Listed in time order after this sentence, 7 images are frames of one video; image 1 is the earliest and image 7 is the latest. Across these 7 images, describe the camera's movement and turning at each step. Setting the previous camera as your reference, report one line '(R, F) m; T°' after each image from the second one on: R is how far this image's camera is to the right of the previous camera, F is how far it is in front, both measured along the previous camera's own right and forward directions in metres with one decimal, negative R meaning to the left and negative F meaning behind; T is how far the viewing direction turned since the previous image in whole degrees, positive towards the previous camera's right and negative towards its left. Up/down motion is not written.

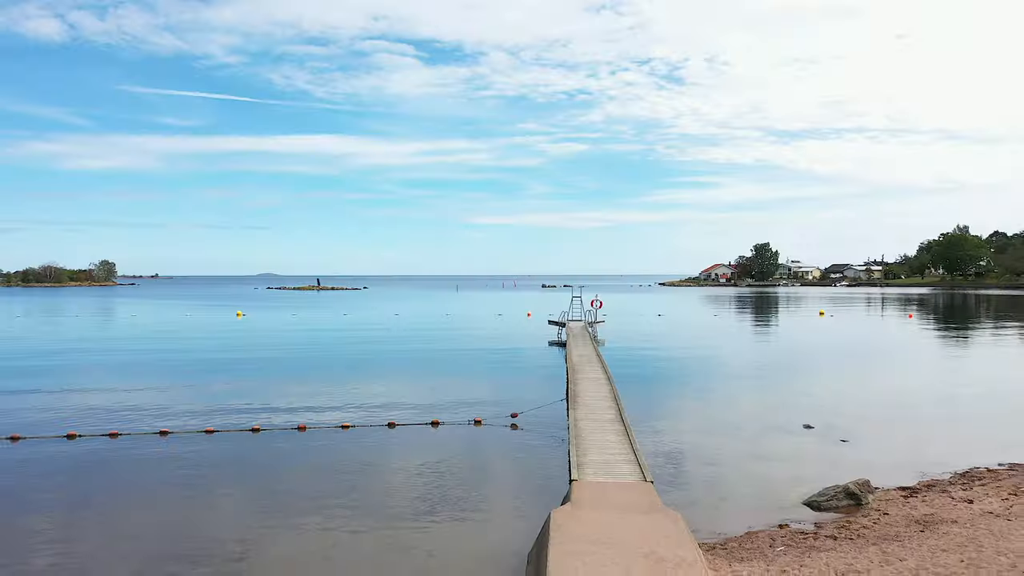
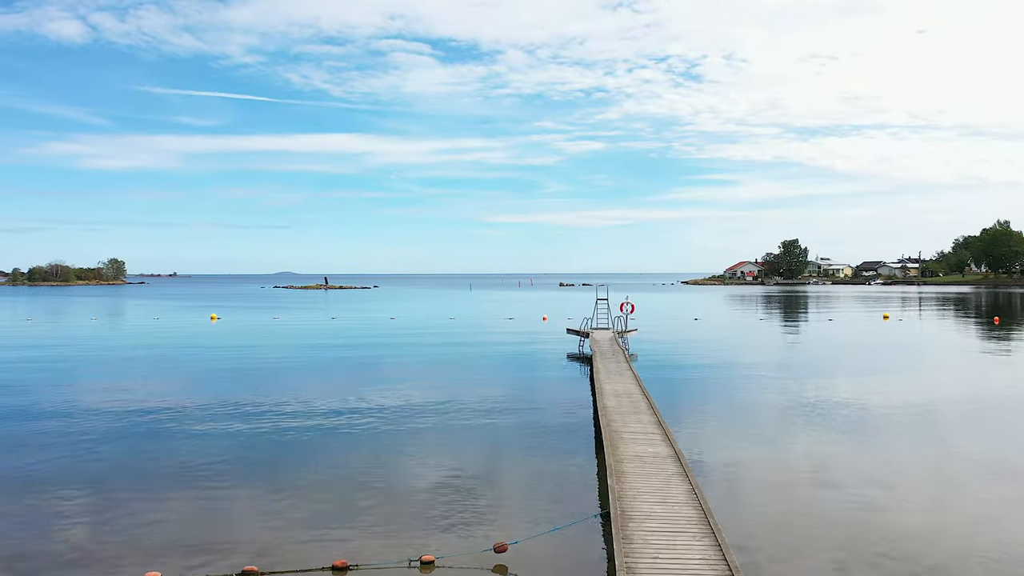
(0.0, +0.6) m; -1°
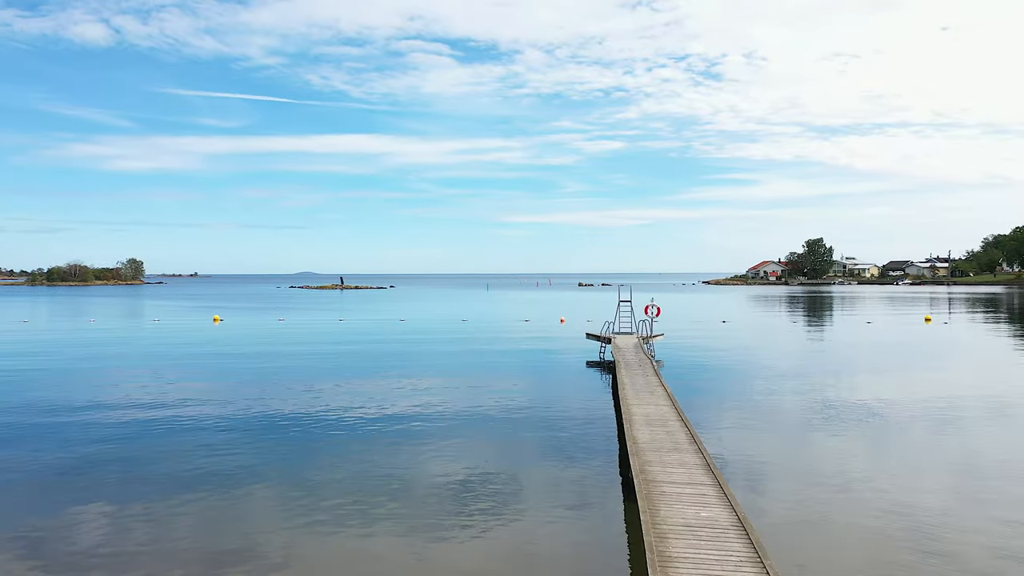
(0.0, +0.2) m; -1°
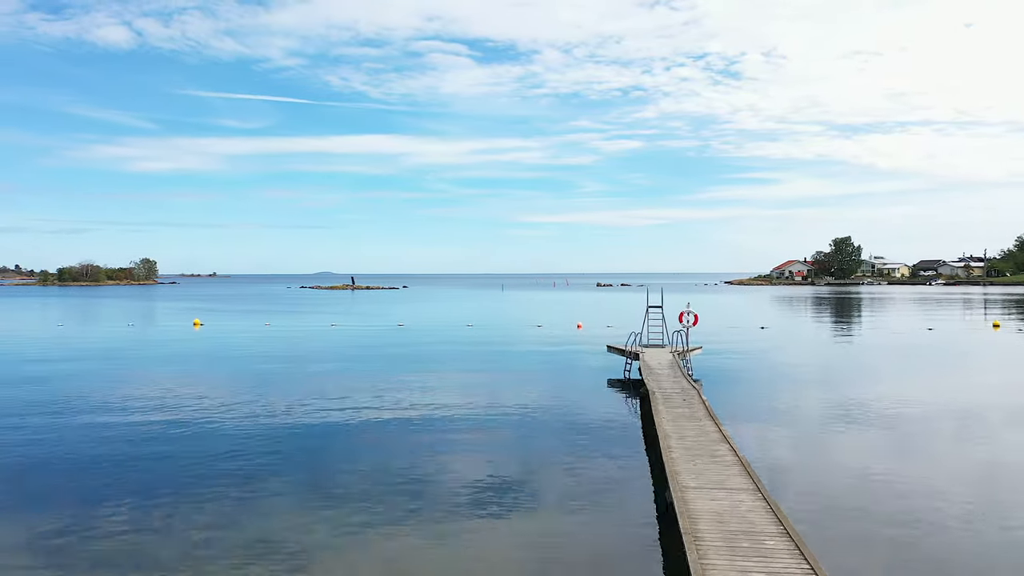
(0.0, +0.4) m; -1°
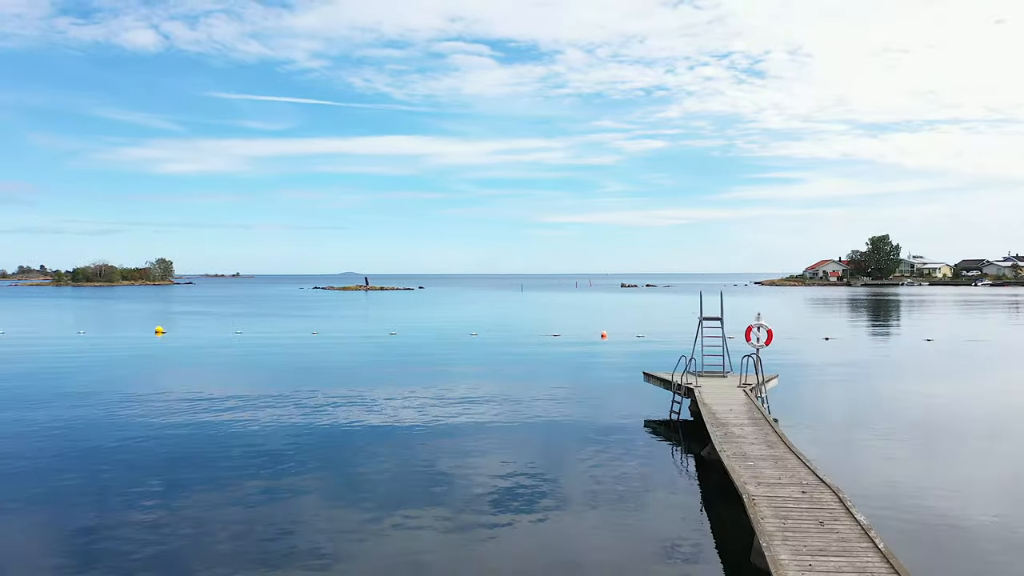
(0.0, +0.5) m; -2°
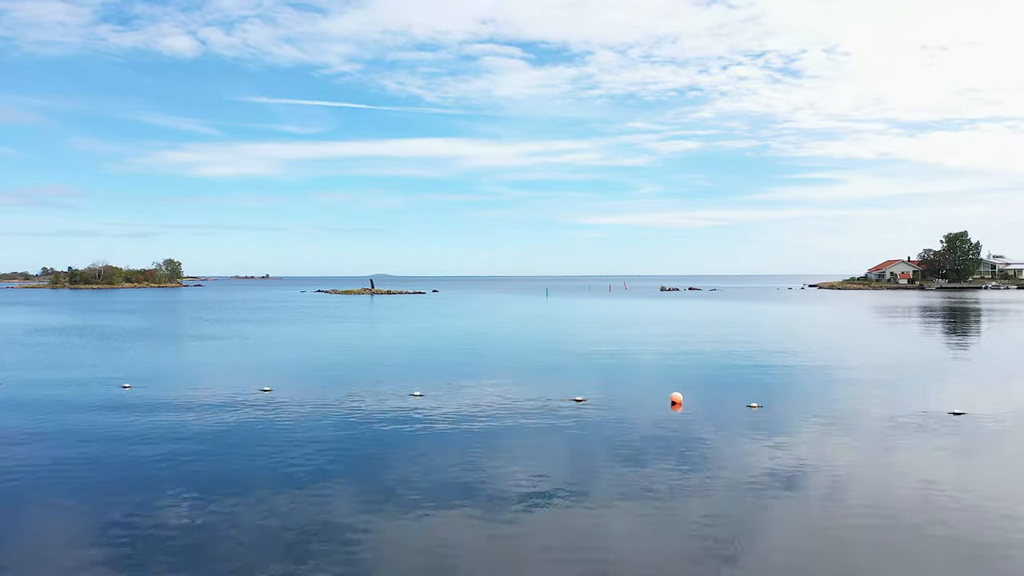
(+0.1, +1.4) m; -3°
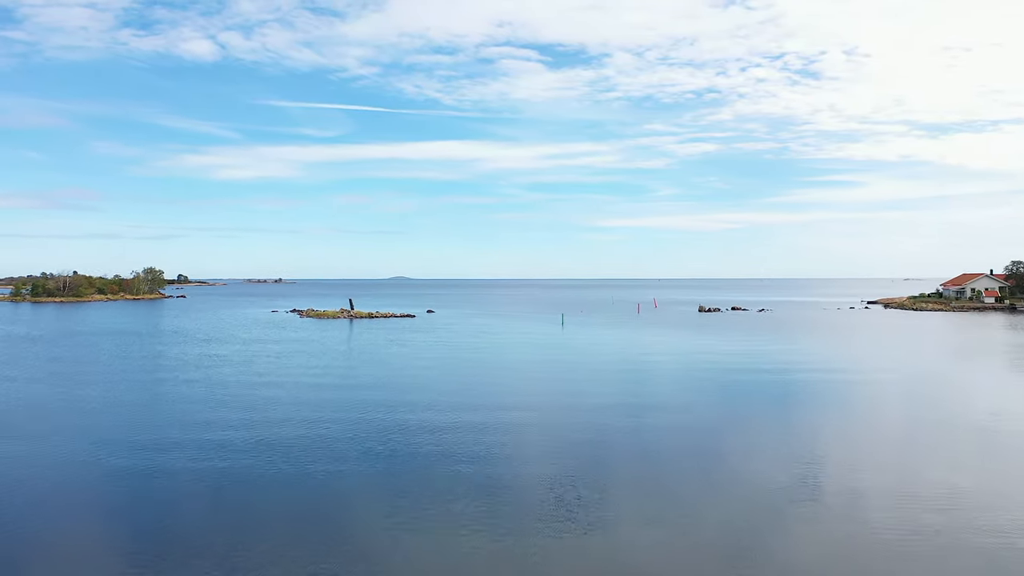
(0.0, +0.4) m; -1°
